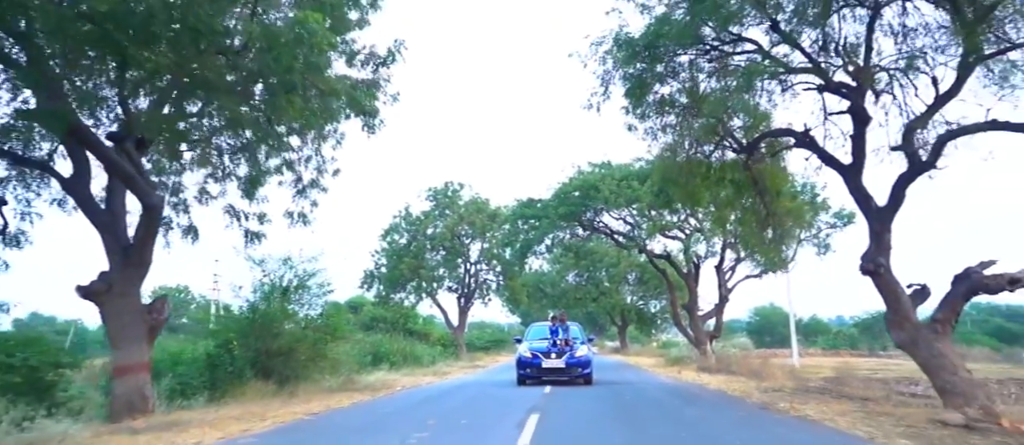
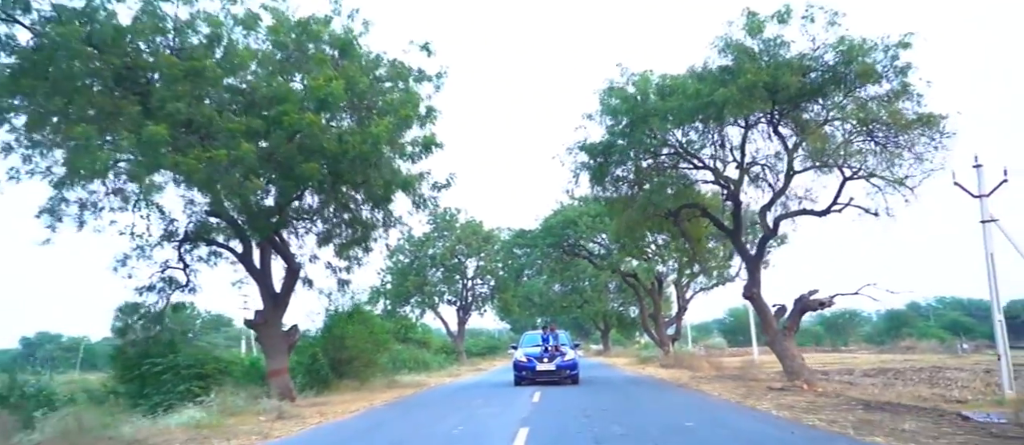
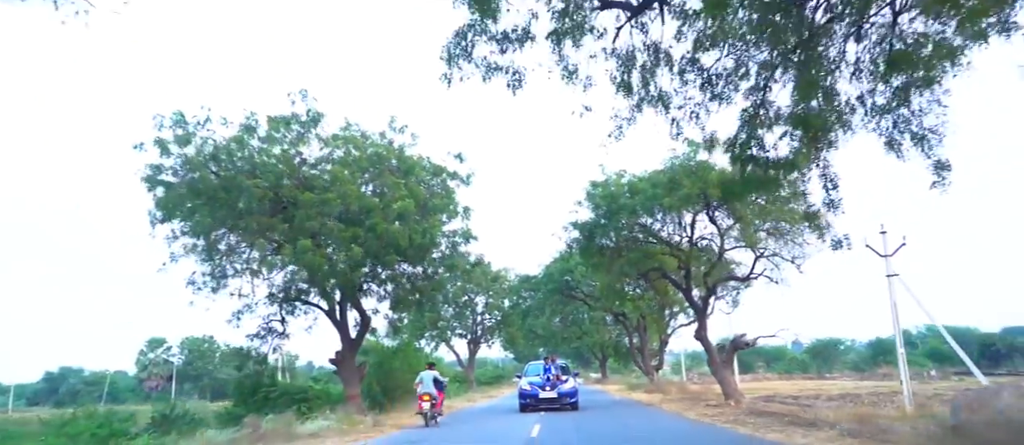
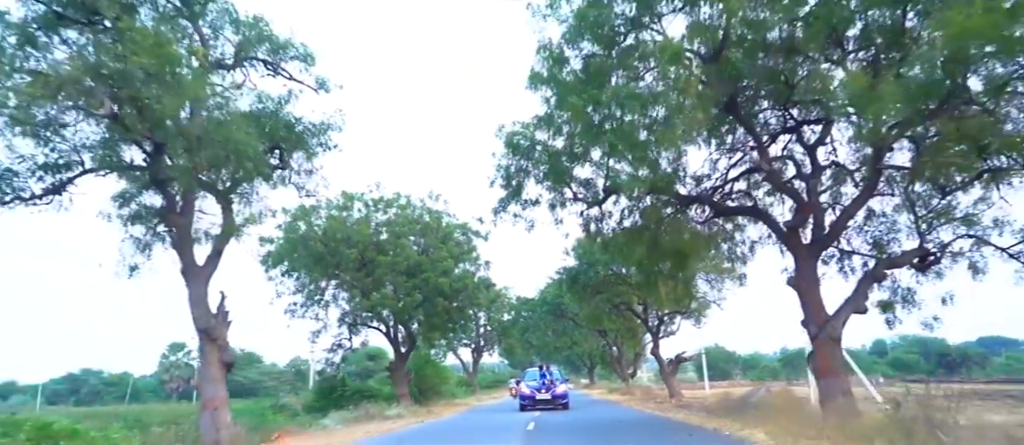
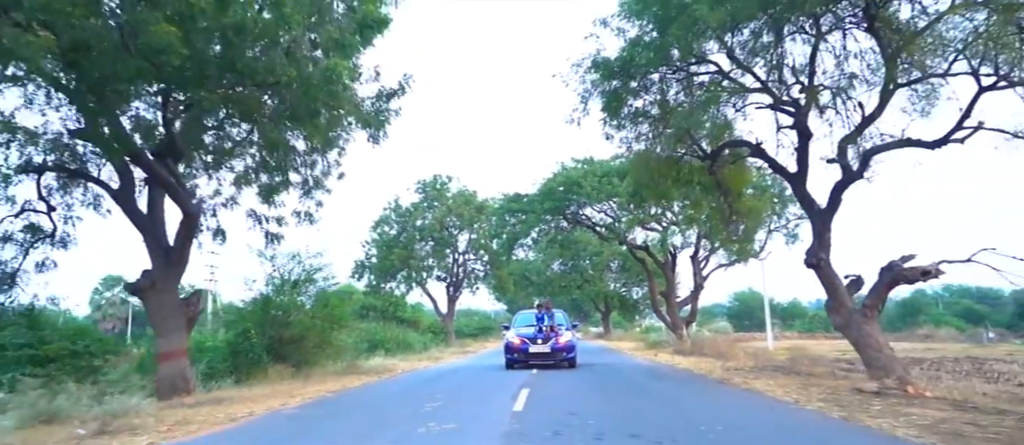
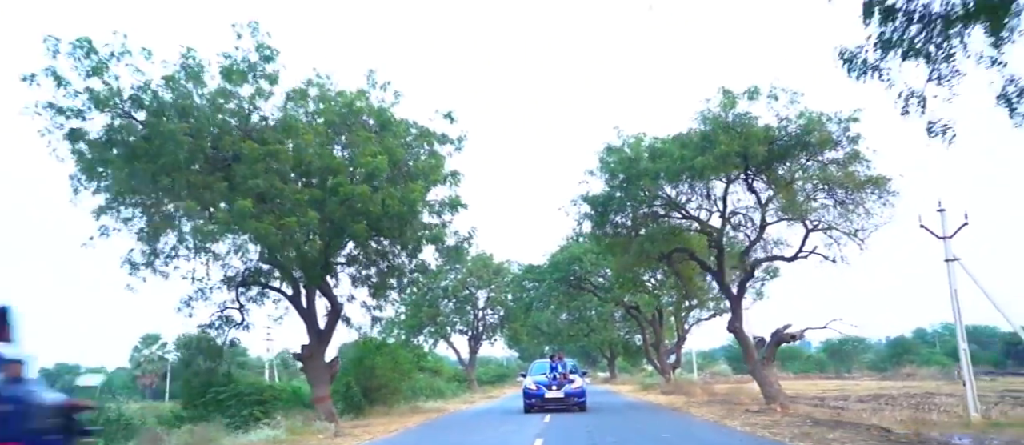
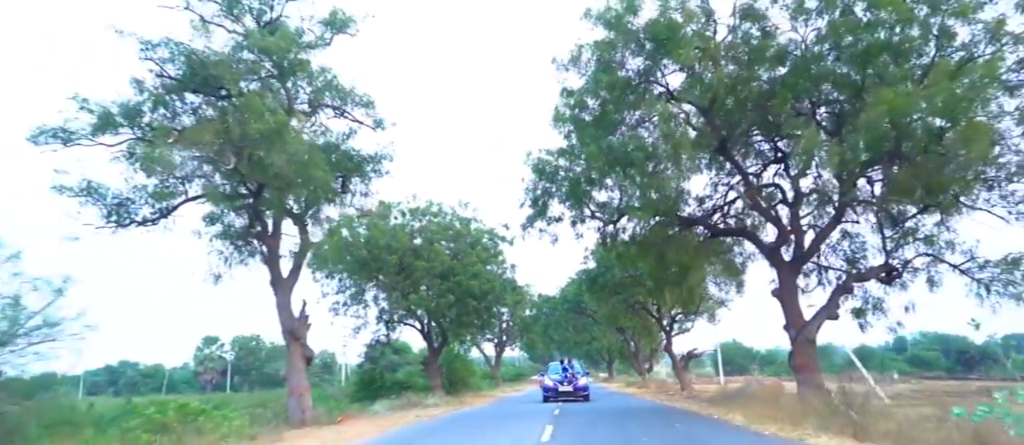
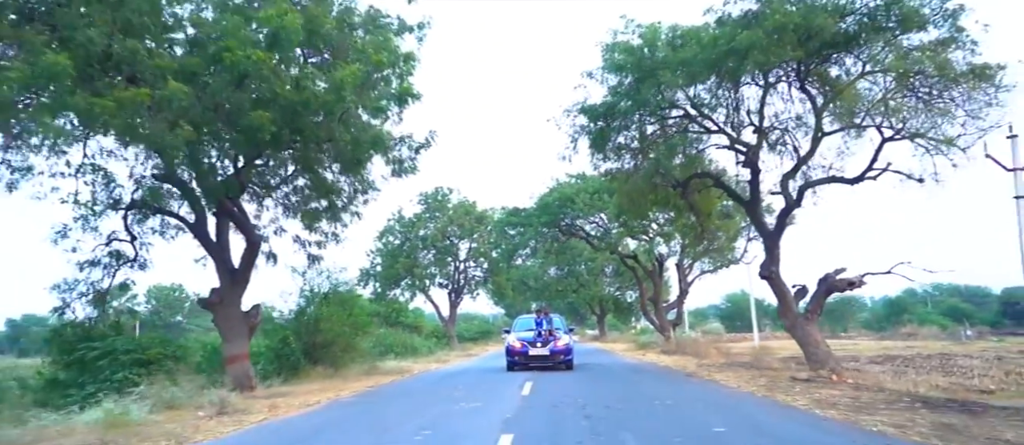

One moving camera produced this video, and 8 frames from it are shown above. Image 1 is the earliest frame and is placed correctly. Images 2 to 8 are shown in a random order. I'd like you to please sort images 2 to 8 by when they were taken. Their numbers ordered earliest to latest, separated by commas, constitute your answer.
5, 8, 2, 6, 3, 4, 7
